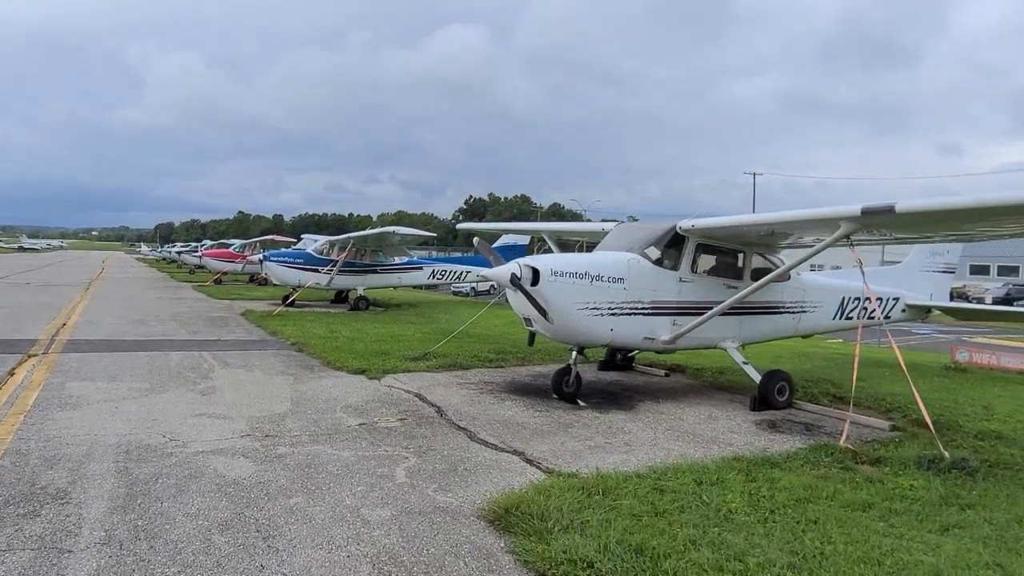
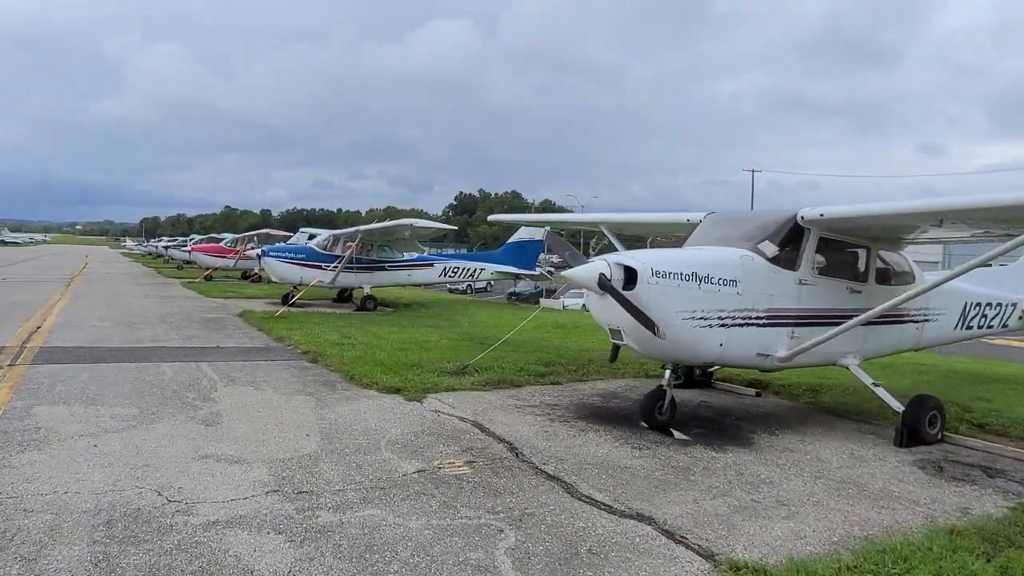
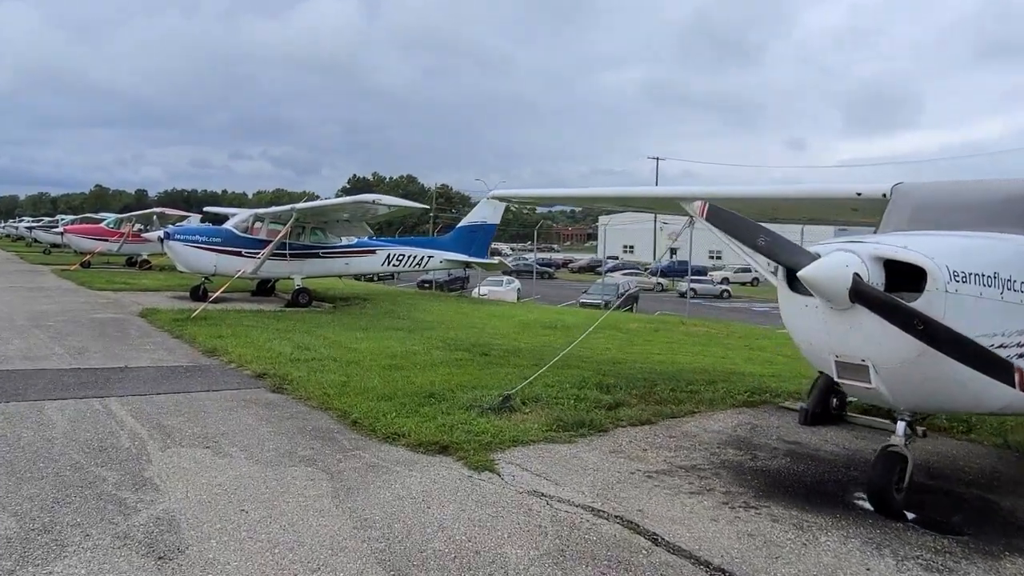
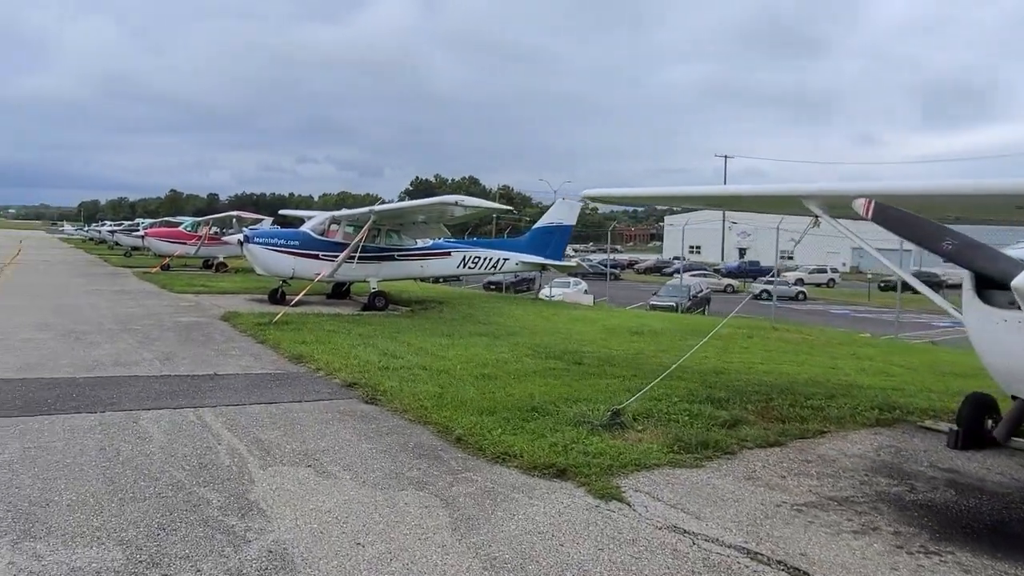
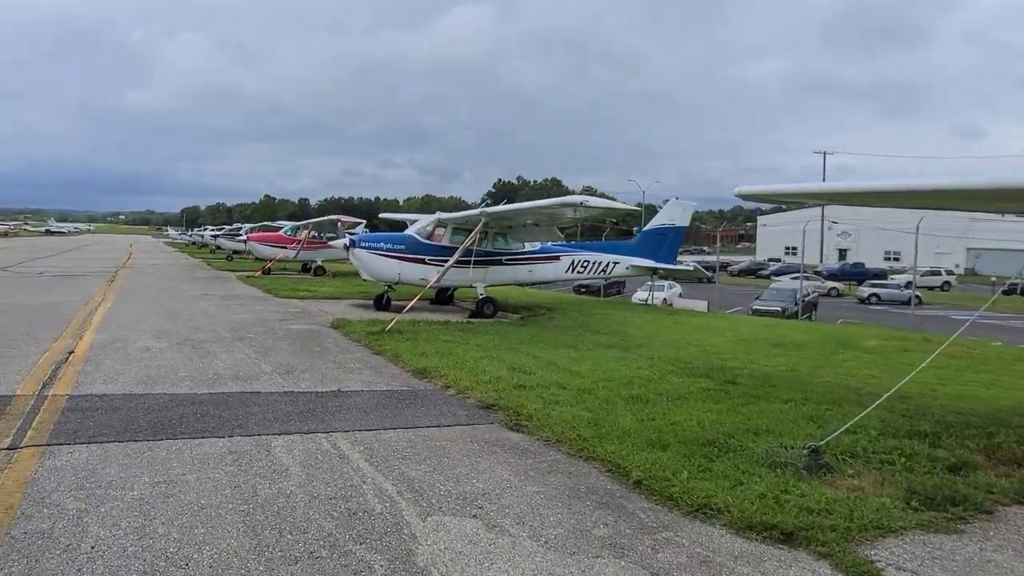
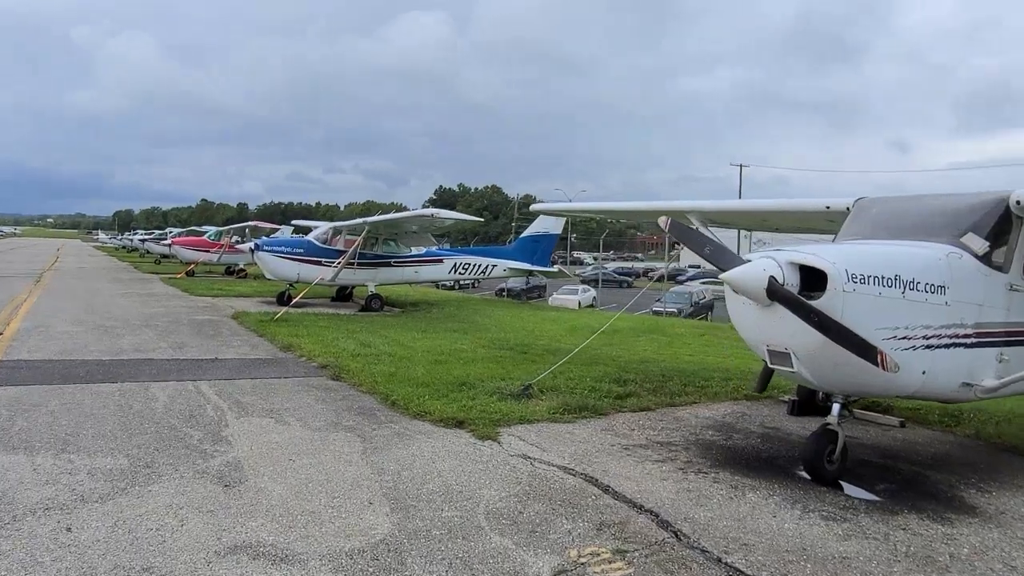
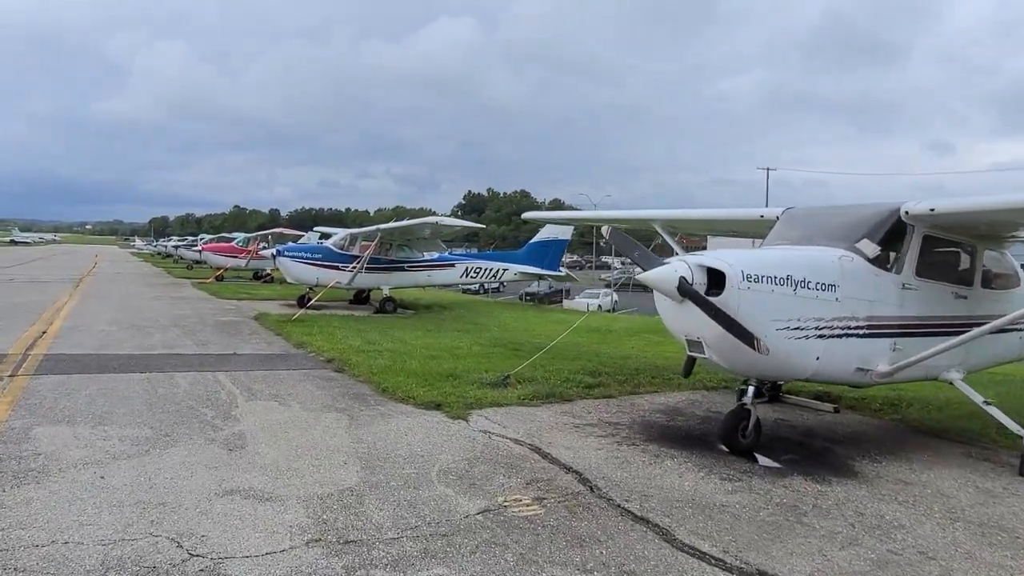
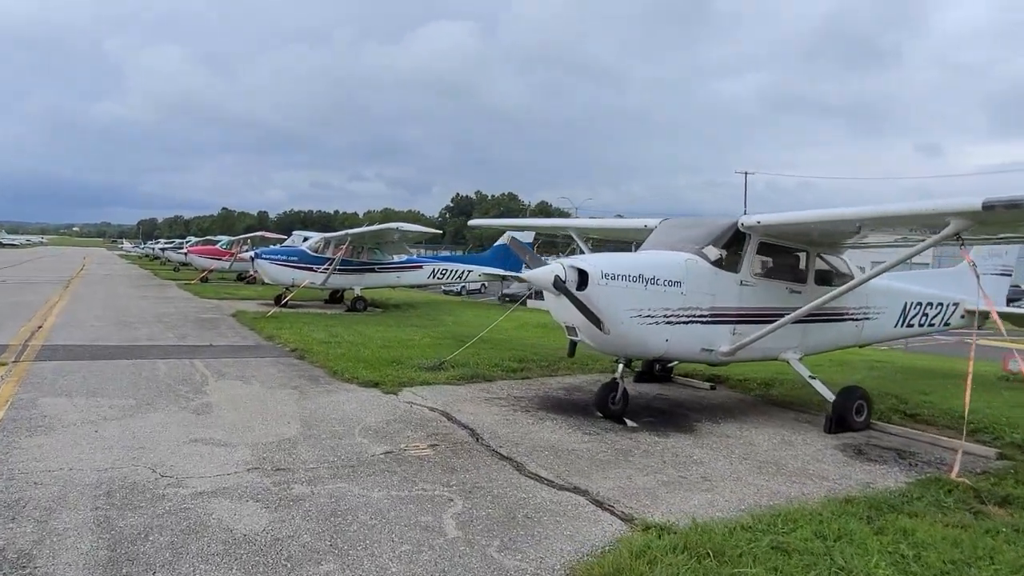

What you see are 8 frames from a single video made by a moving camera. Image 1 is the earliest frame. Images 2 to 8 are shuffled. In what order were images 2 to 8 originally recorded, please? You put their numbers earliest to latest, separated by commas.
8, 2, 7, 6, 3, 4, 5
